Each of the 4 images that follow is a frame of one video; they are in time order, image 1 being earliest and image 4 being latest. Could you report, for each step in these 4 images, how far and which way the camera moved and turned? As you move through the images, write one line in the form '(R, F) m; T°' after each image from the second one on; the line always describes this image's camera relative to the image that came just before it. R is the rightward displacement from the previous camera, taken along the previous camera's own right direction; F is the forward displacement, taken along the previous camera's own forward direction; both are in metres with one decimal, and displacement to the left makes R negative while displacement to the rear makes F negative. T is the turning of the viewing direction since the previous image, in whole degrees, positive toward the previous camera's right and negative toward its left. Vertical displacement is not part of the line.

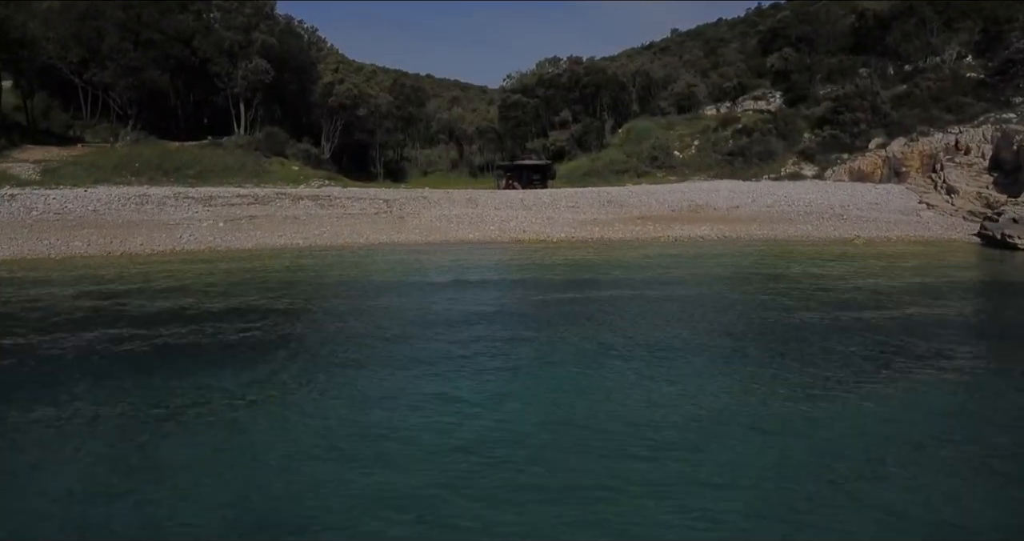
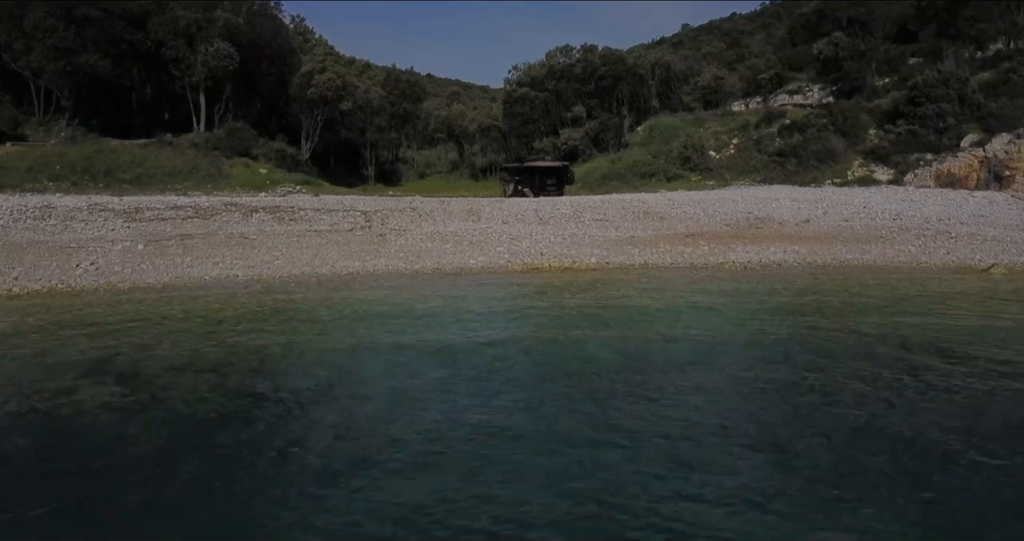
(-0.3, +6.5) m; 0°
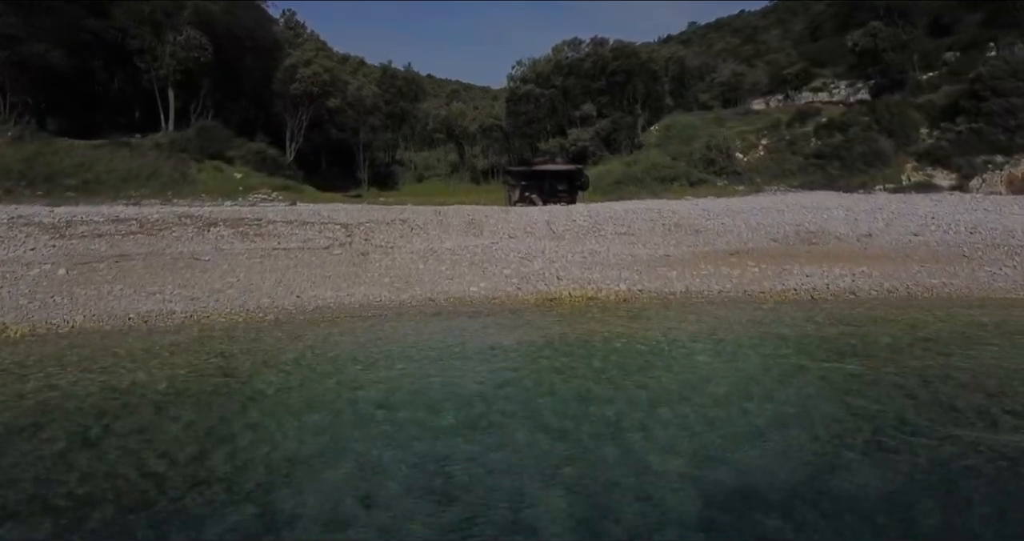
(-0.2, +3.9) m; 0°
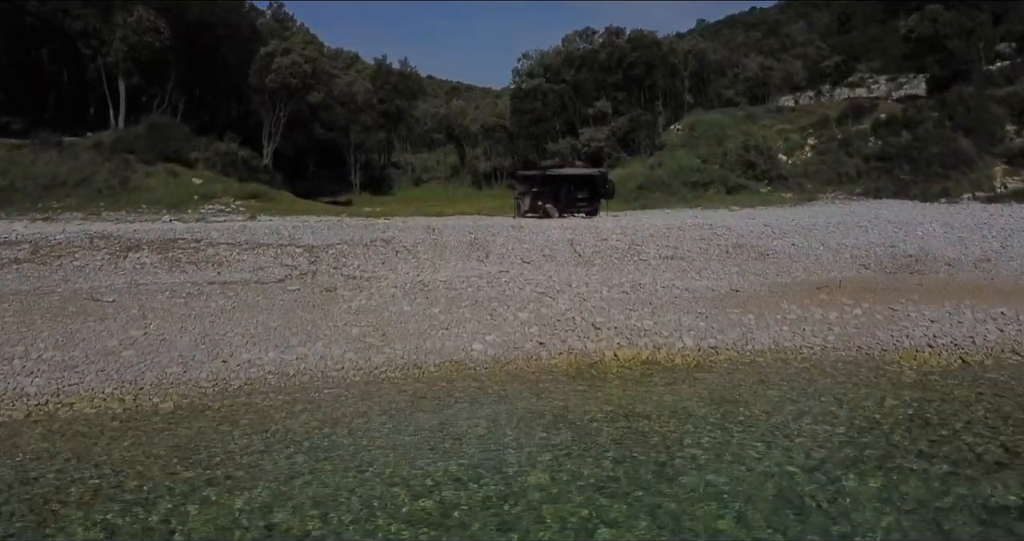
(-0.2, +4.8) m; 0°
